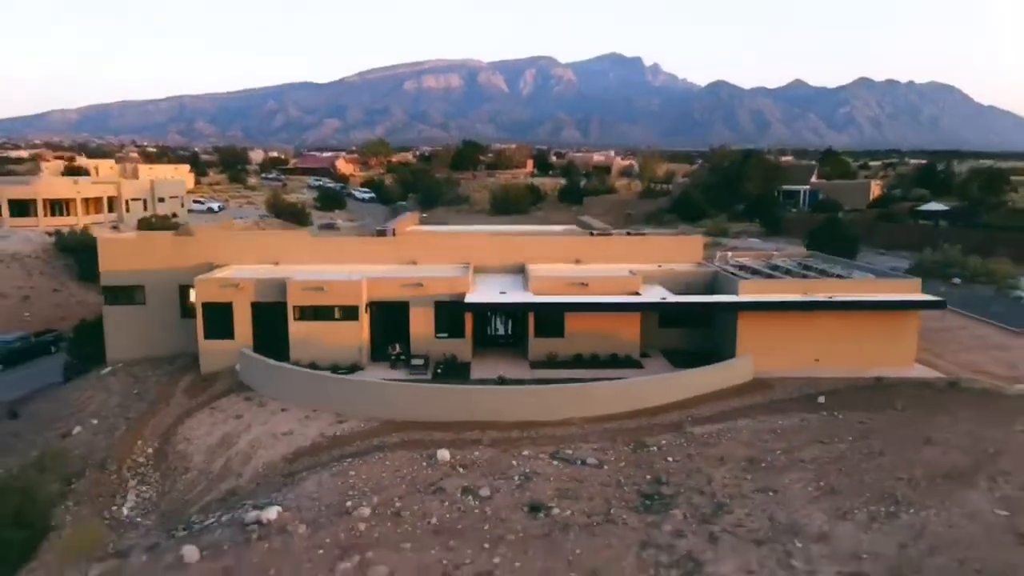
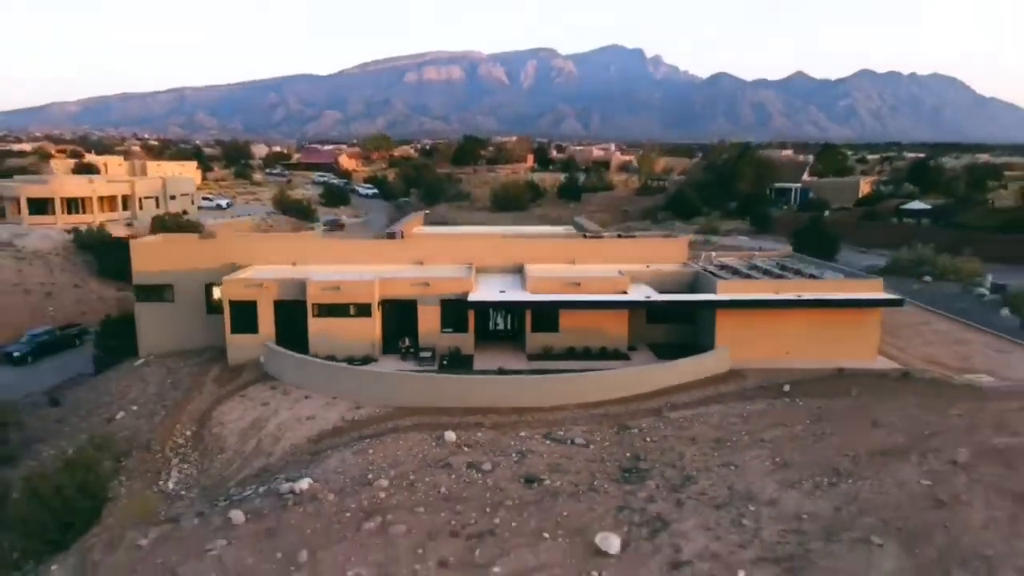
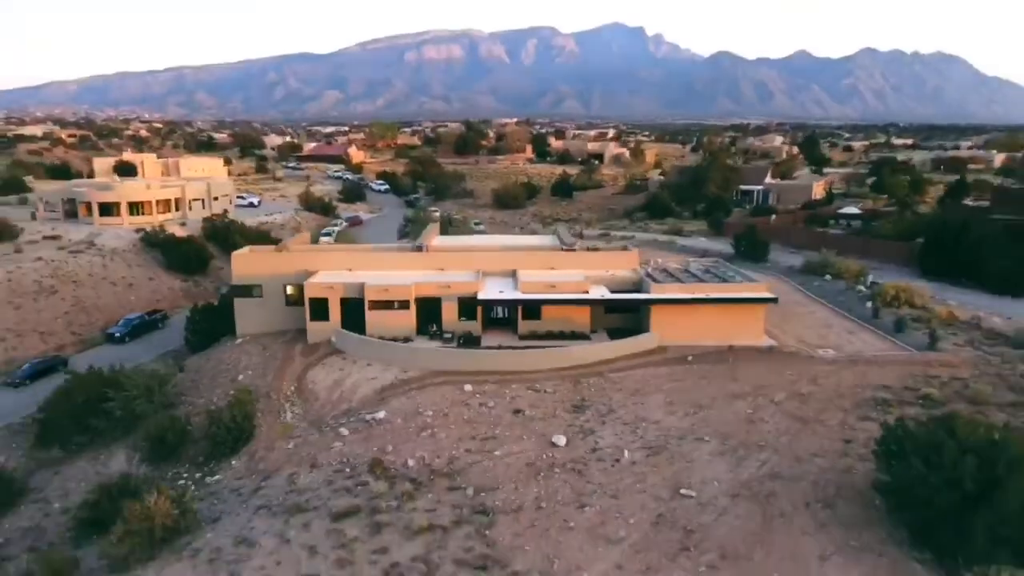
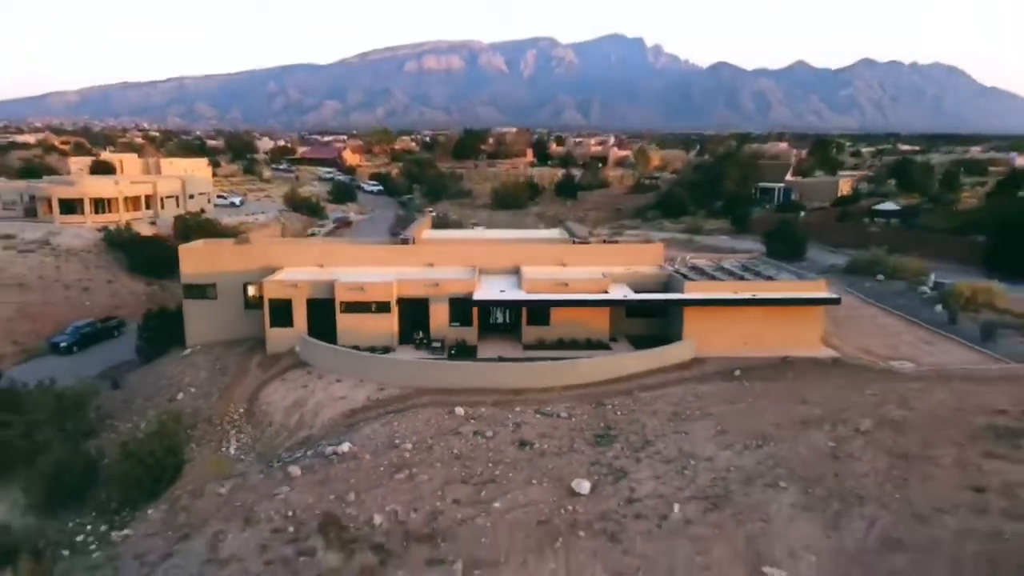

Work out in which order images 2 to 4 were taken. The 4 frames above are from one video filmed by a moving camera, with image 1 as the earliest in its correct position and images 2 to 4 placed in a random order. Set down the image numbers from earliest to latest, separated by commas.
2, 4, 3
